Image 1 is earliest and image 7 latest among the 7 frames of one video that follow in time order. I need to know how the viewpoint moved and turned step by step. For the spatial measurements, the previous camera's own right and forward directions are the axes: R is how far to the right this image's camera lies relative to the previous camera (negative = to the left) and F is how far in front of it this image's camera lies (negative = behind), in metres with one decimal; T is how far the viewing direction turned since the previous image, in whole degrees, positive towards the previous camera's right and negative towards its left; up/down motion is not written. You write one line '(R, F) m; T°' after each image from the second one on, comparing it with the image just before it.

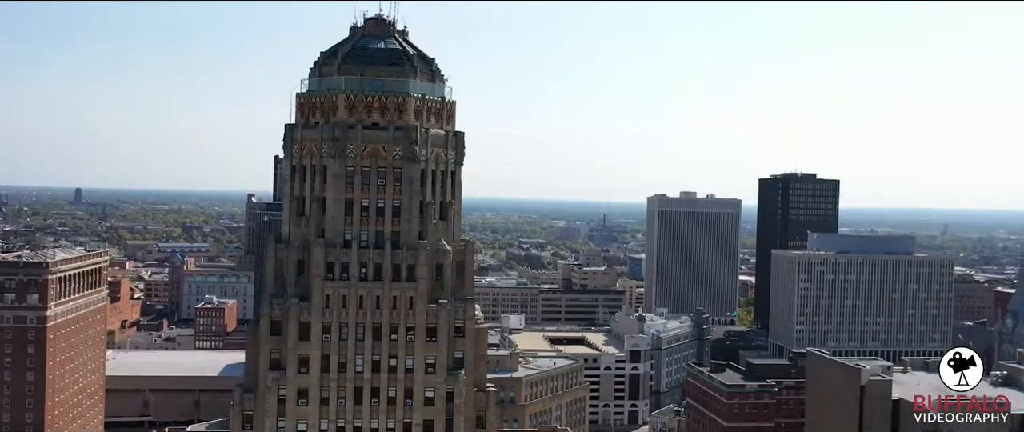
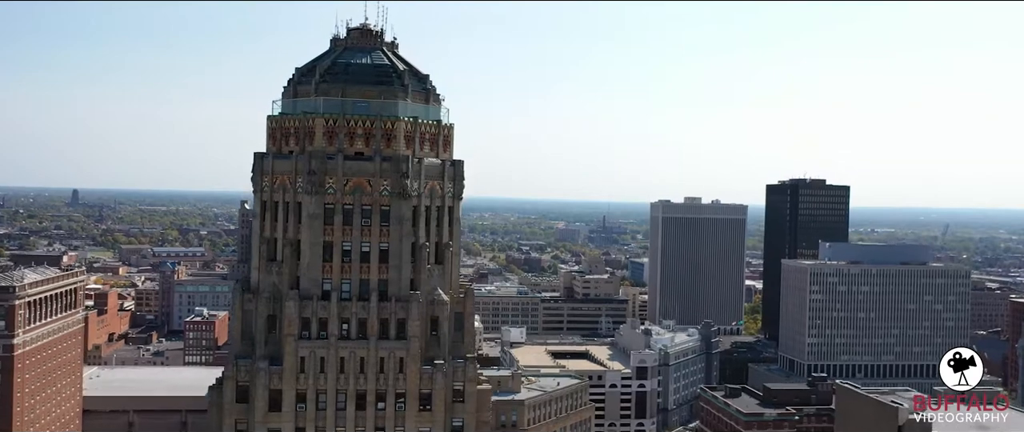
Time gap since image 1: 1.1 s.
(-0.1, +2.8) m; 0°
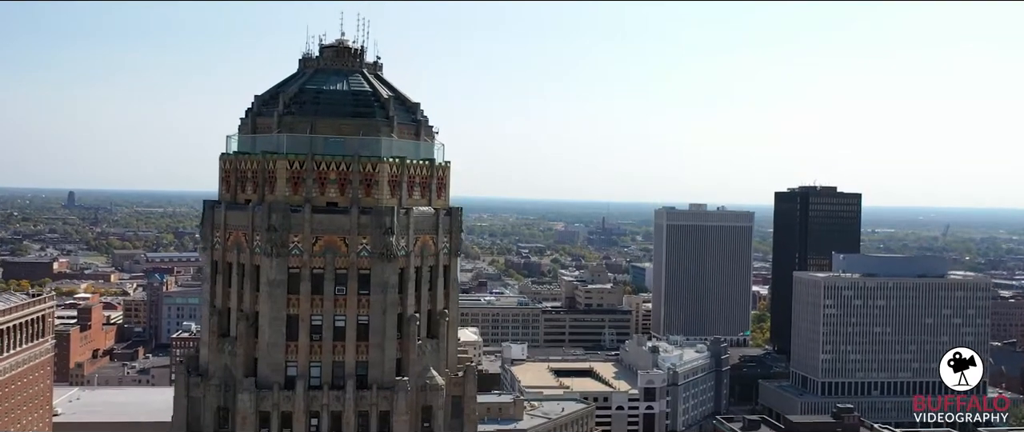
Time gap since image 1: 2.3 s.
(-0.2, +3.2) m; 0°
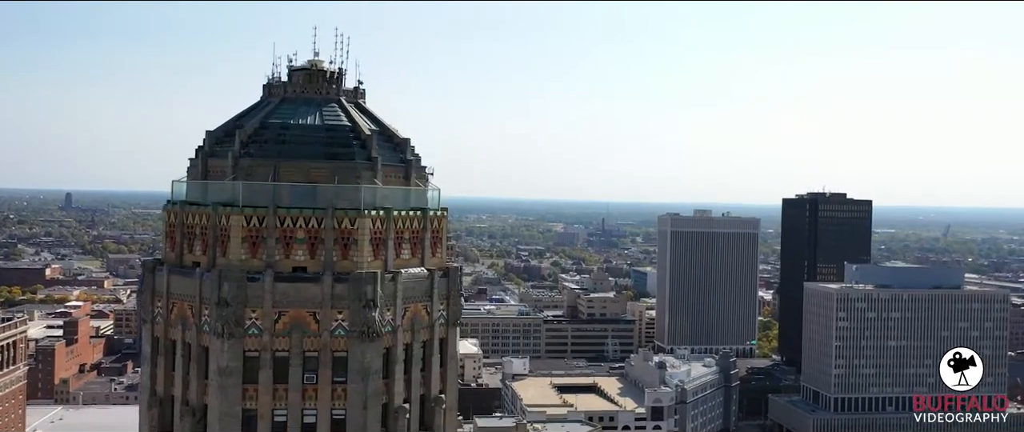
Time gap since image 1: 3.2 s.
(-0.1, +2.6) m; 0°
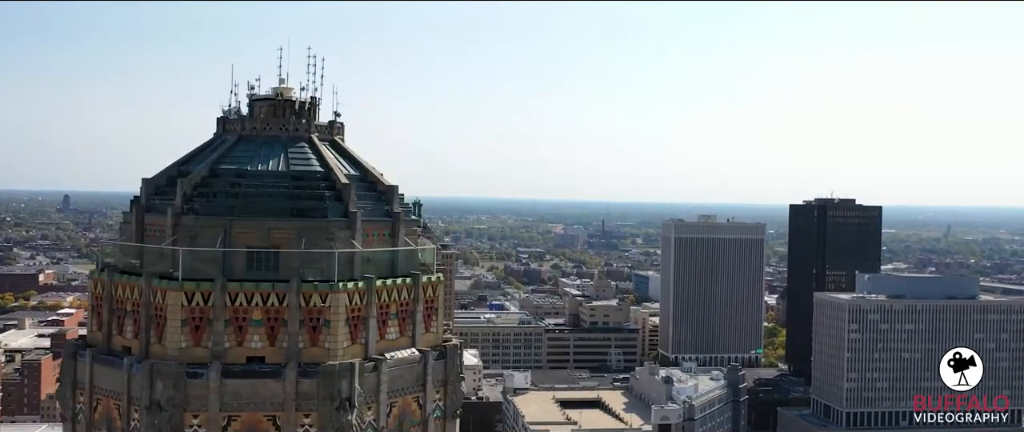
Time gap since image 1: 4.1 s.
(-0.1, +2.2) m; 0°
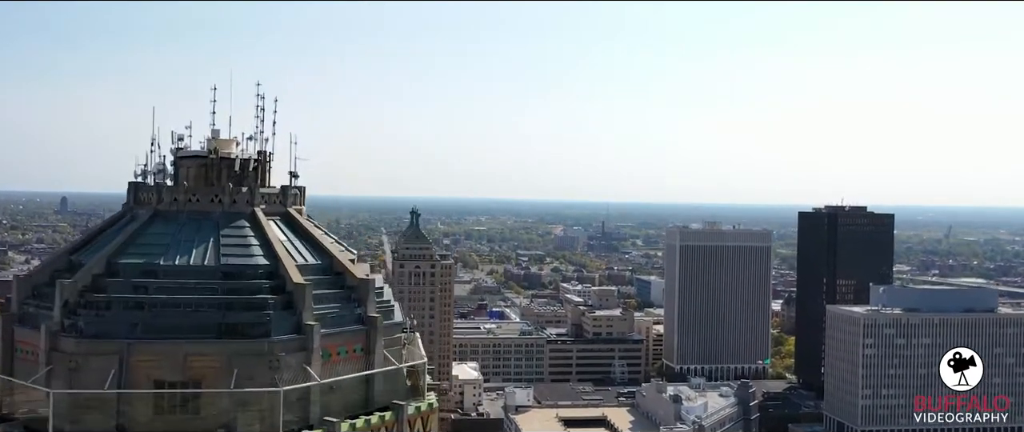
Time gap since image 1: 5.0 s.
(-0.1, +2.6) m; 0°
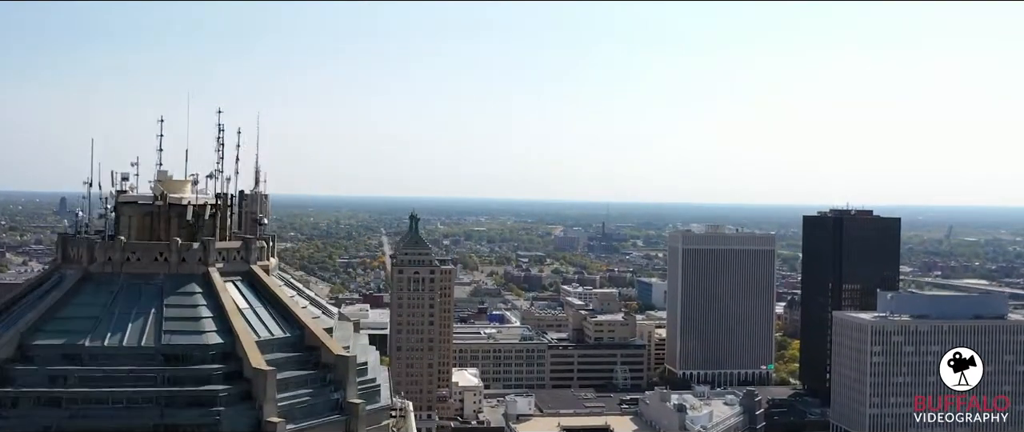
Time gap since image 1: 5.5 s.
(-0.1, +1.2) m; 0°
